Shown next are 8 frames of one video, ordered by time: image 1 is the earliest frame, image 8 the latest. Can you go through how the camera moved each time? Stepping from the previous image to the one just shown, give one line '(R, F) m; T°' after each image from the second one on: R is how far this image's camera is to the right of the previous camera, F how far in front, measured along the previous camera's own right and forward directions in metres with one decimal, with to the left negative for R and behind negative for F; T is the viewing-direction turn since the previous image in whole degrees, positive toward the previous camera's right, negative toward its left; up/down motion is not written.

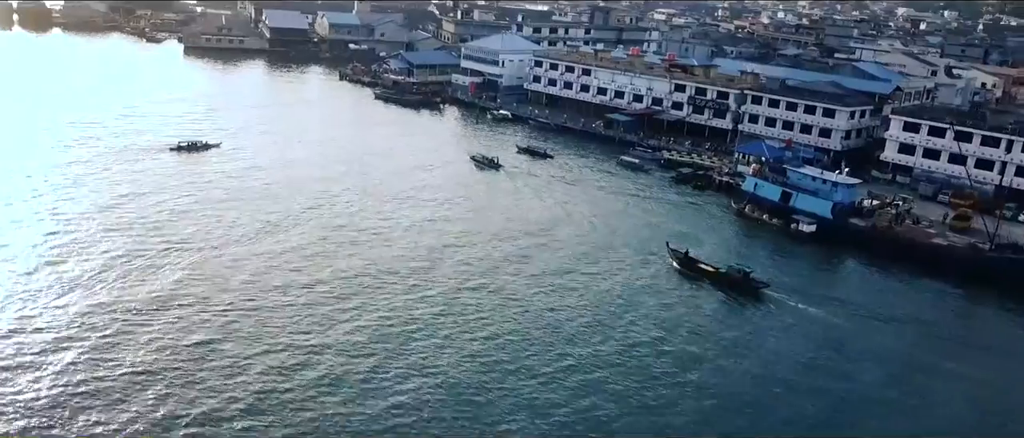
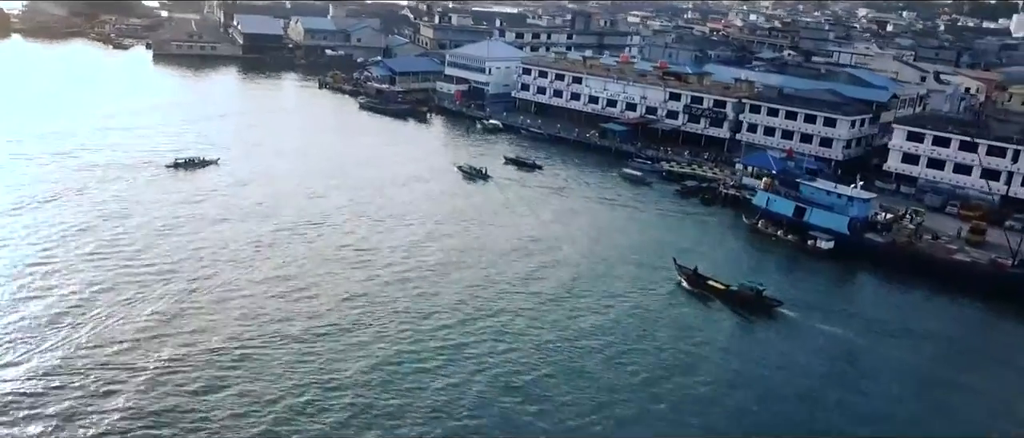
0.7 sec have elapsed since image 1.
(-0.7, +0.6) m; +2°
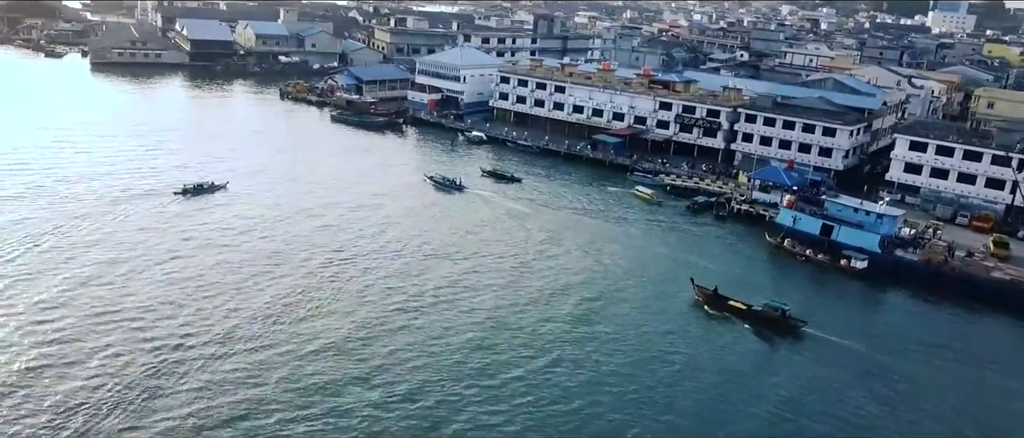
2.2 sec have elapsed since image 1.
(-1.4, +0.9) m; +5°
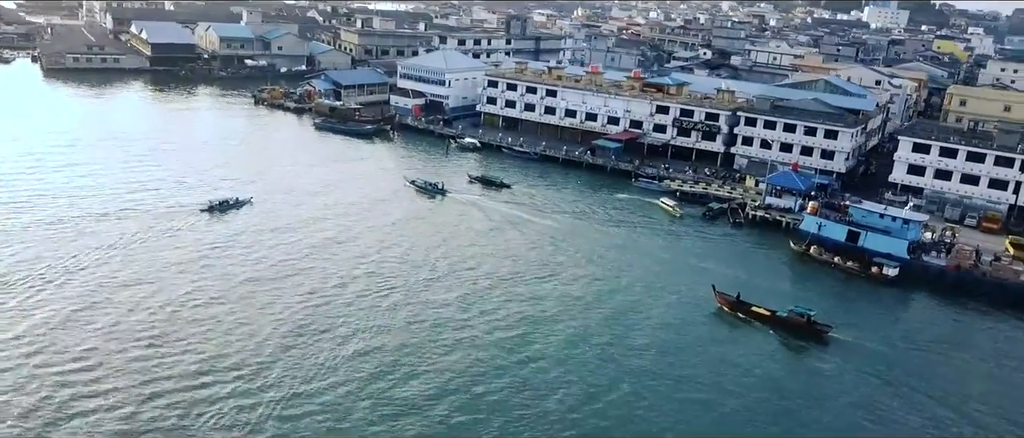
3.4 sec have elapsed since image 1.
(-1.3, +0.5) m; +4°
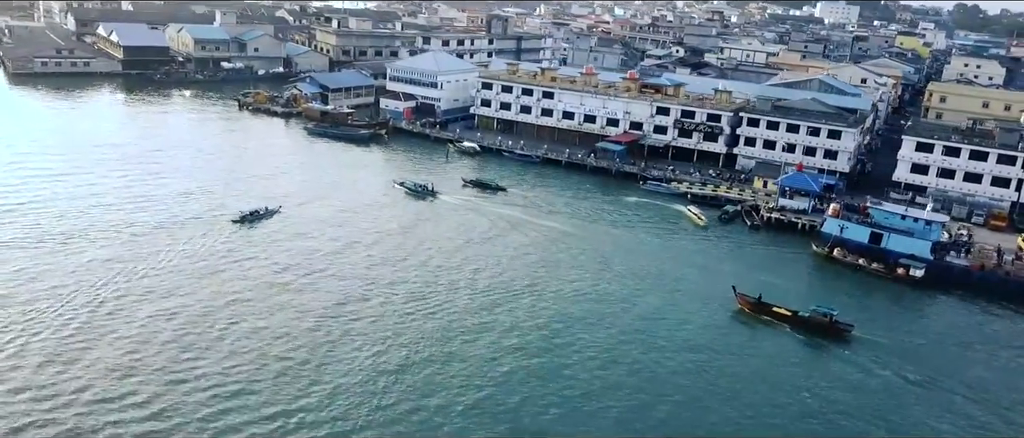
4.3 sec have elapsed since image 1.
(-1.1, +0.3) m; +3°
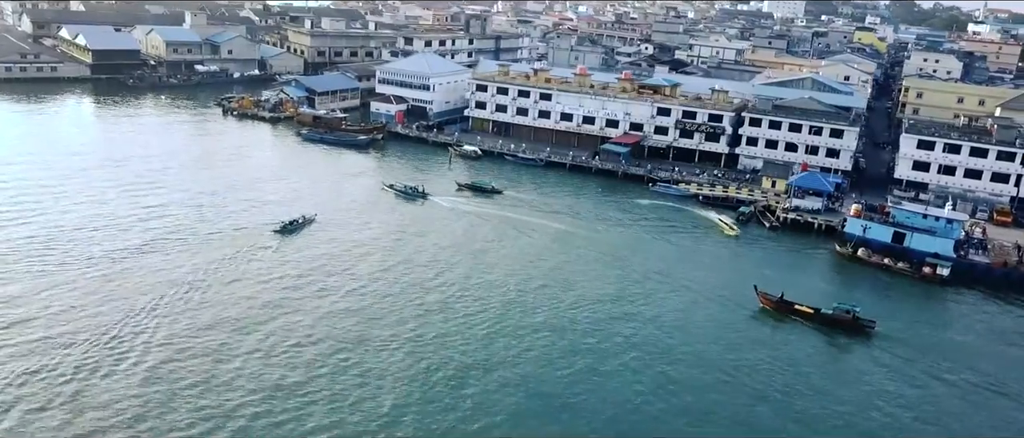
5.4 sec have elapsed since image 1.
(-1.3, +0.2) m; +4°
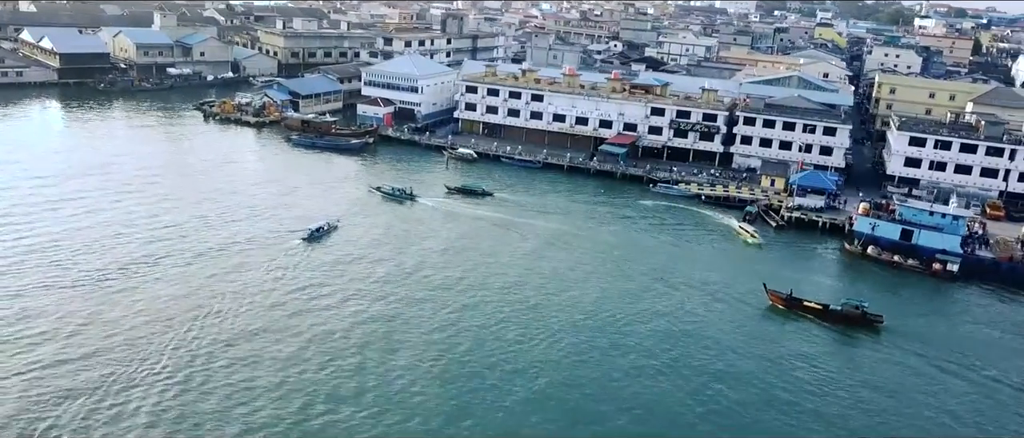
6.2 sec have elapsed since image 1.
(-1.0, +0.1) m; +3°
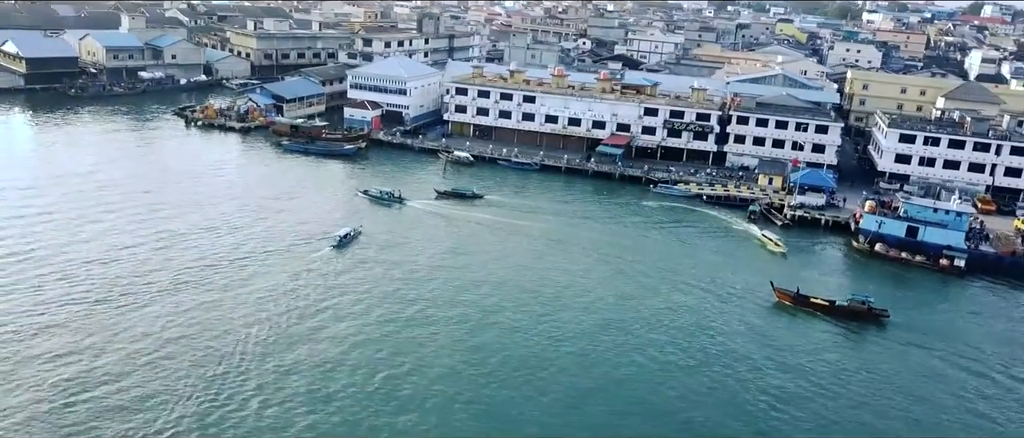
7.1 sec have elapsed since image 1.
(-1.0, +0.1) m; +3°
